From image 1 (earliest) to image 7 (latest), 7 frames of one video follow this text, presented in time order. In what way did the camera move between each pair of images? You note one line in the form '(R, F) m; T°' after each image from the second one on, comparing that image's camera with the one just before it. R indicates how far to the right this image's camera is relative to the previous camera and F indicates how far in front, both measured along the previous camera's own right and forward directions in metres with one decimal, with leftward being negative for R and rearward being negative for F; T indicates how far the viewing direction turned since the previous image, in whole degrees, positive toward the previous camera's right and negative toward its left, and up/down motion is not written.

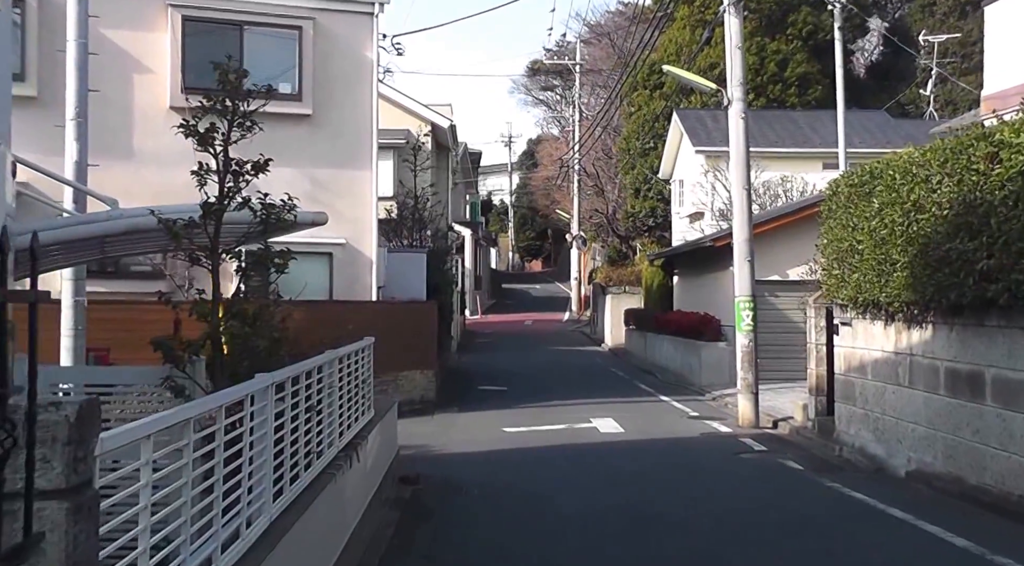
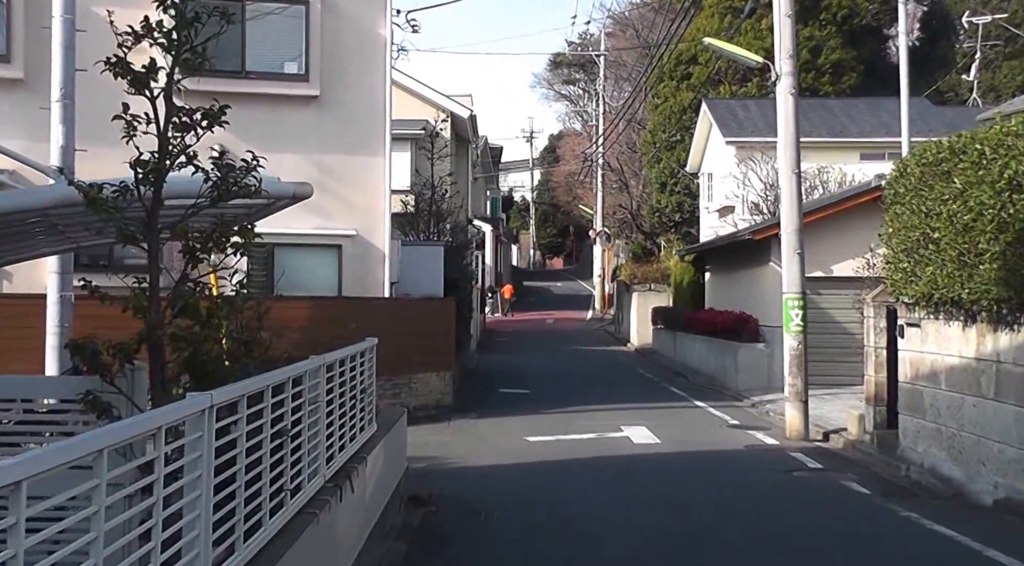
(0.0, +1.5) m; -1°
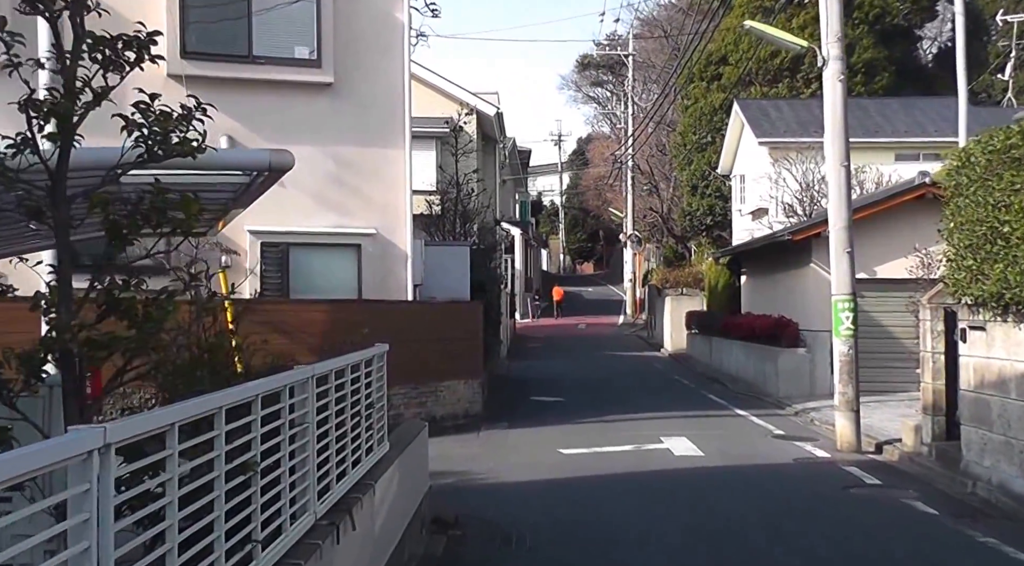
(0.0, +0.8) m; -2°
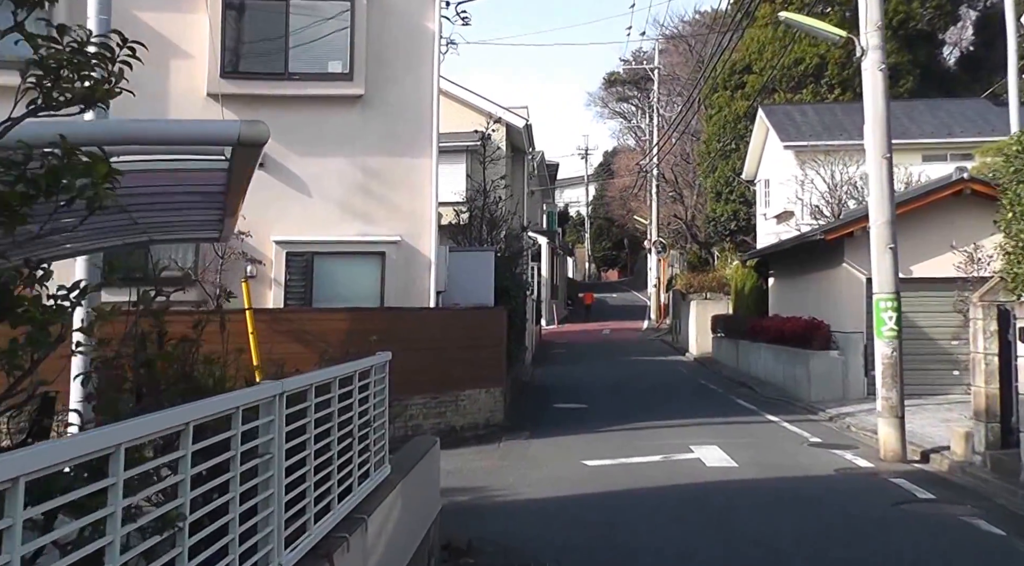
(0.0, +0.6) m; -1°
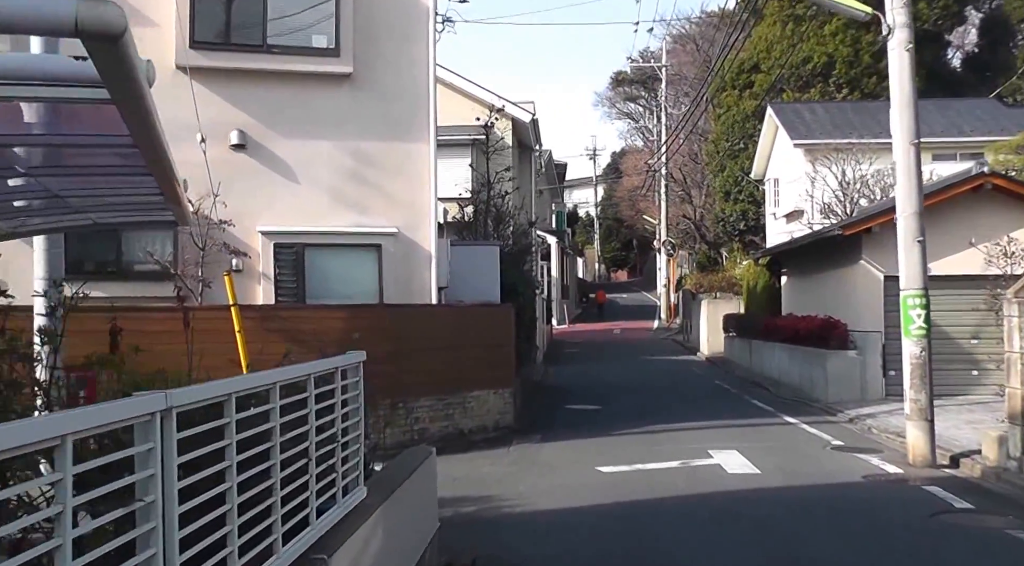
(0.0, +0.7) m; -1°
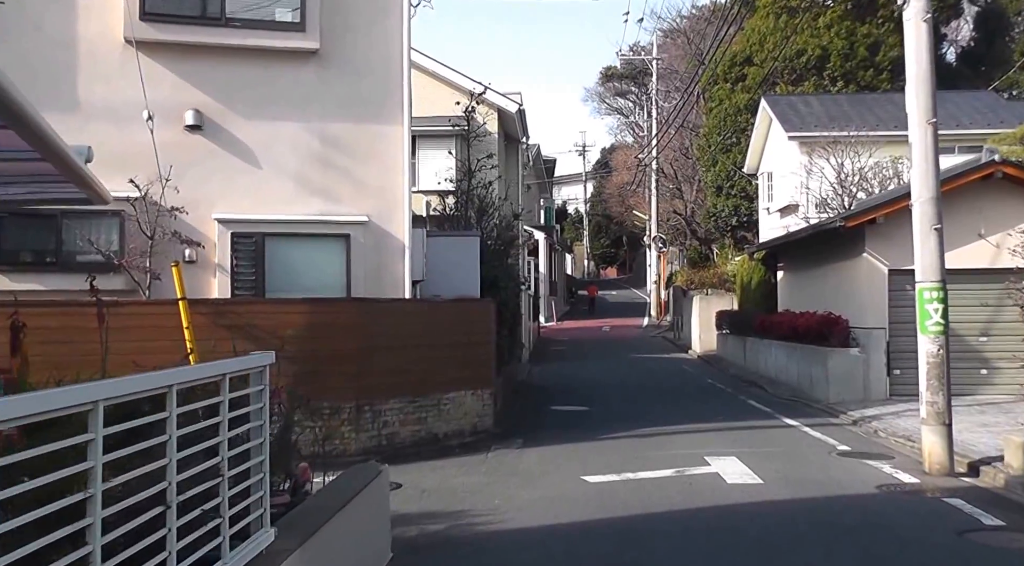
(+0.2, +1.2) m; +1°
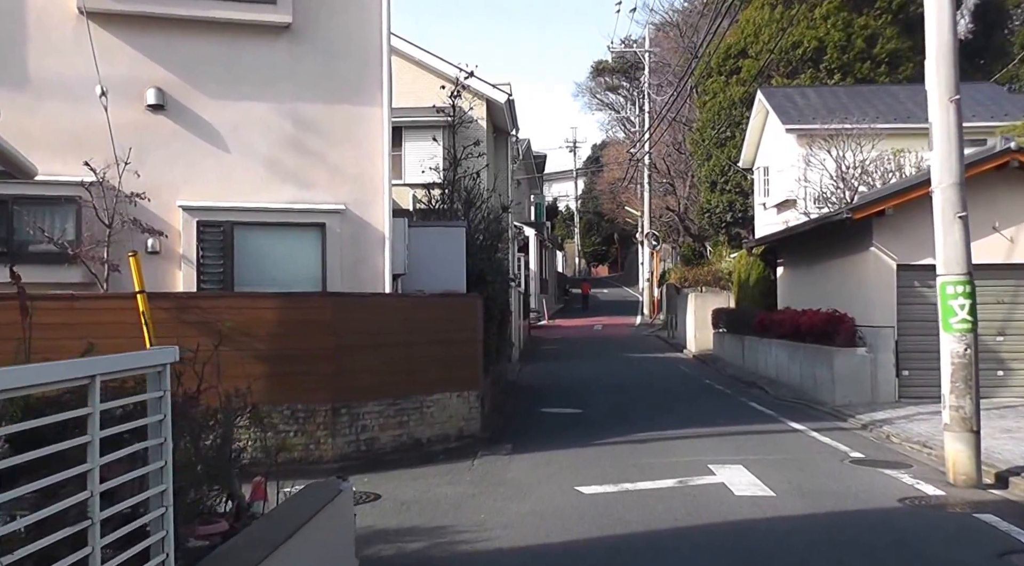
(0.0, +1.0) m; +1°
